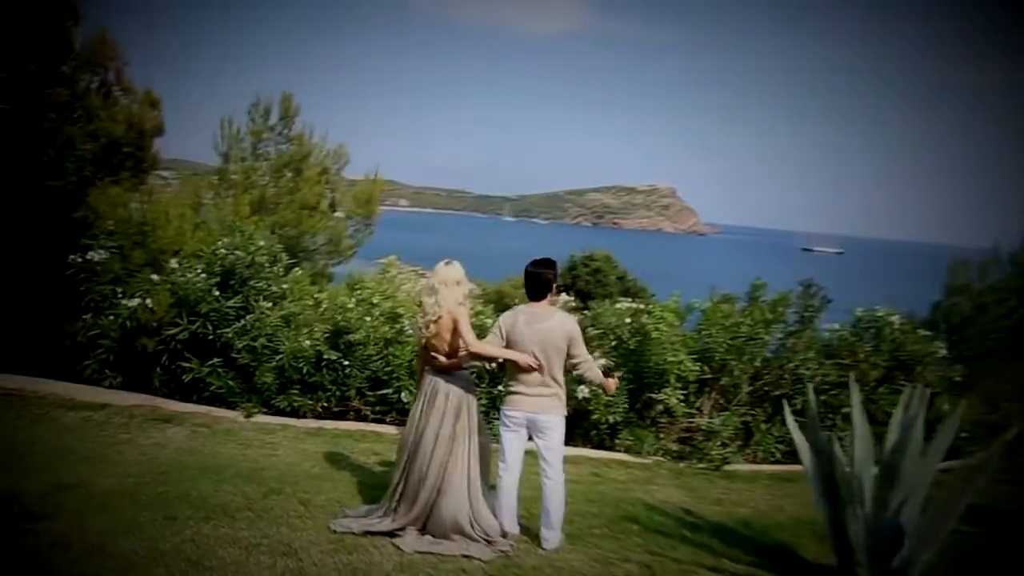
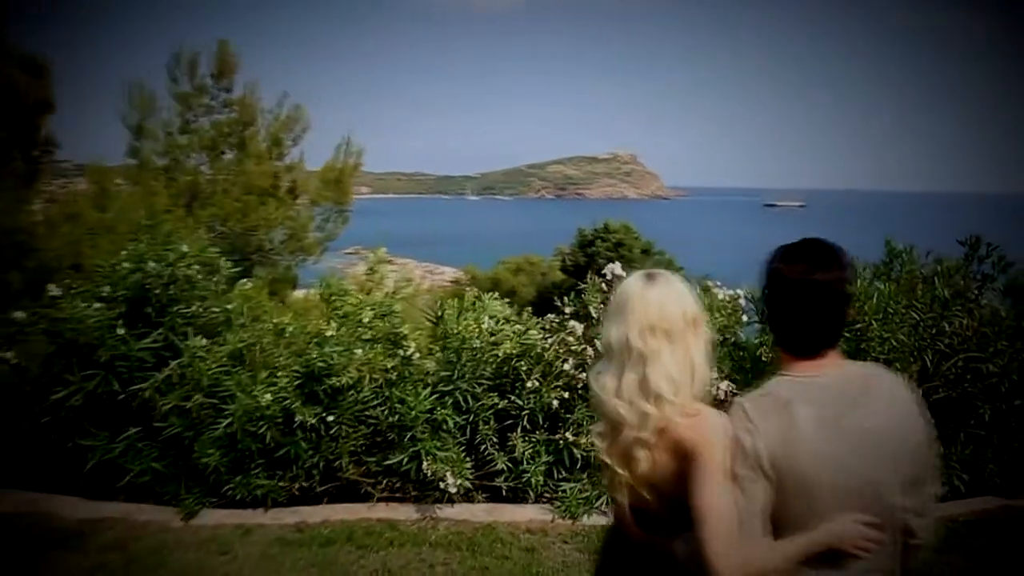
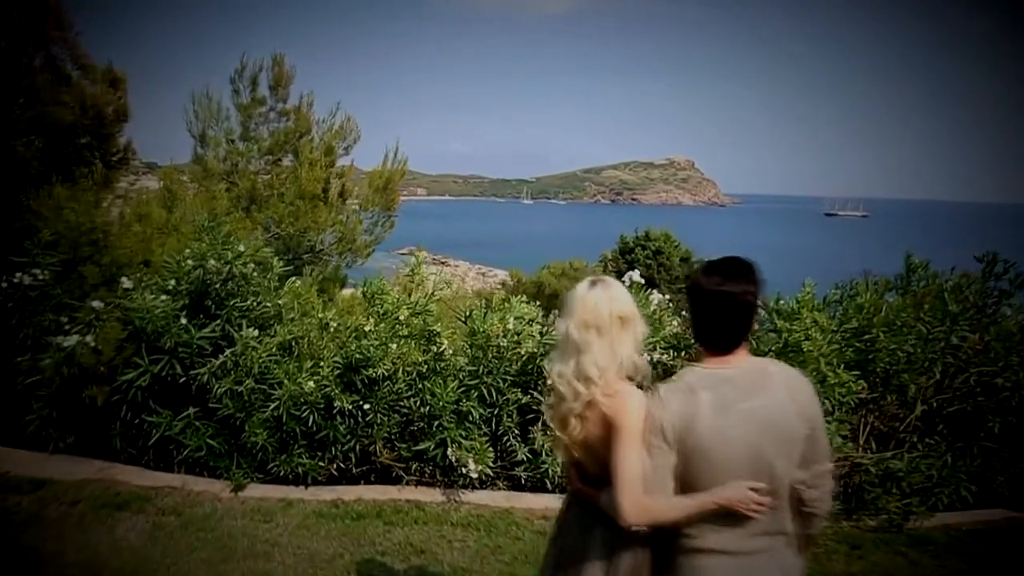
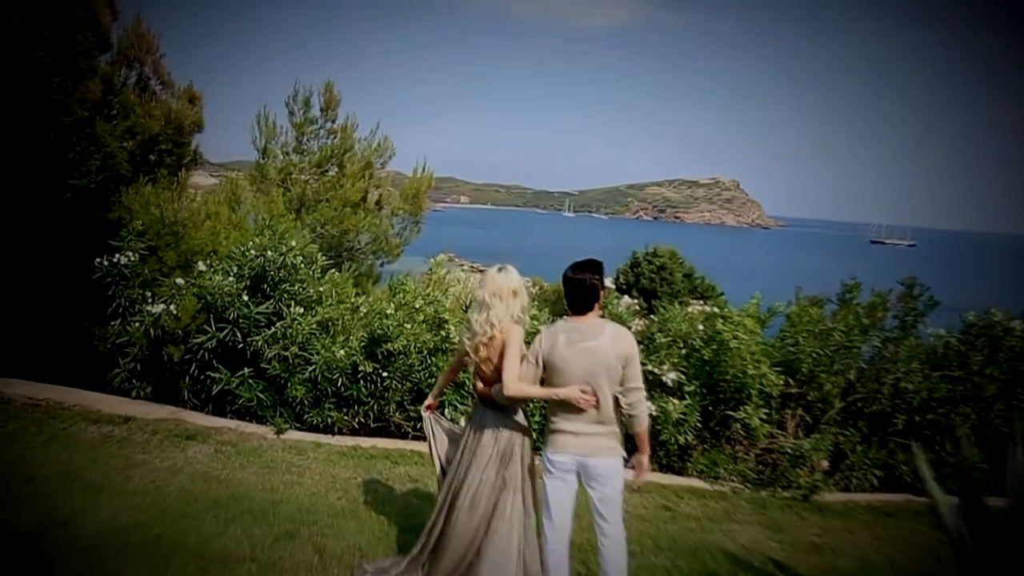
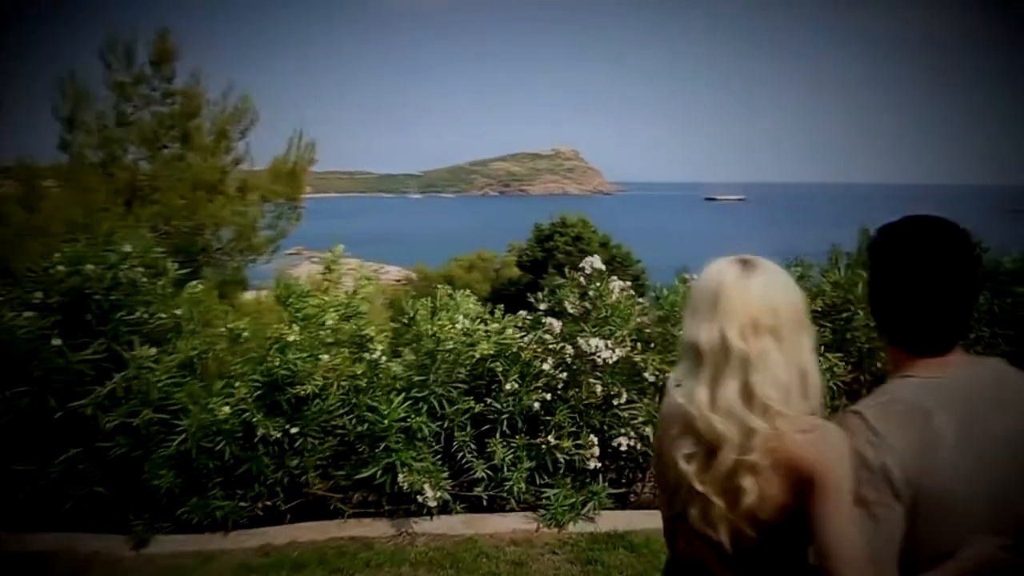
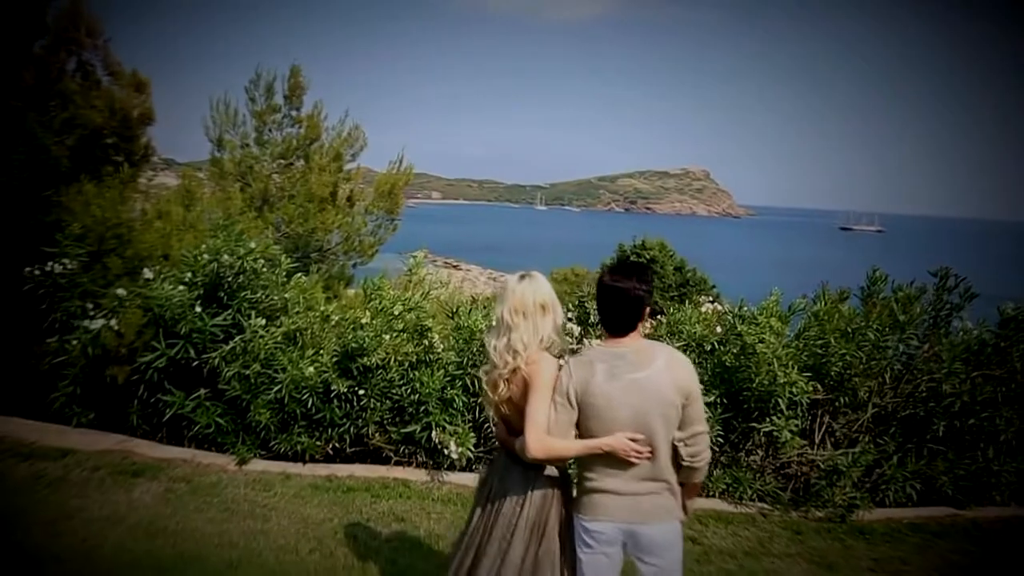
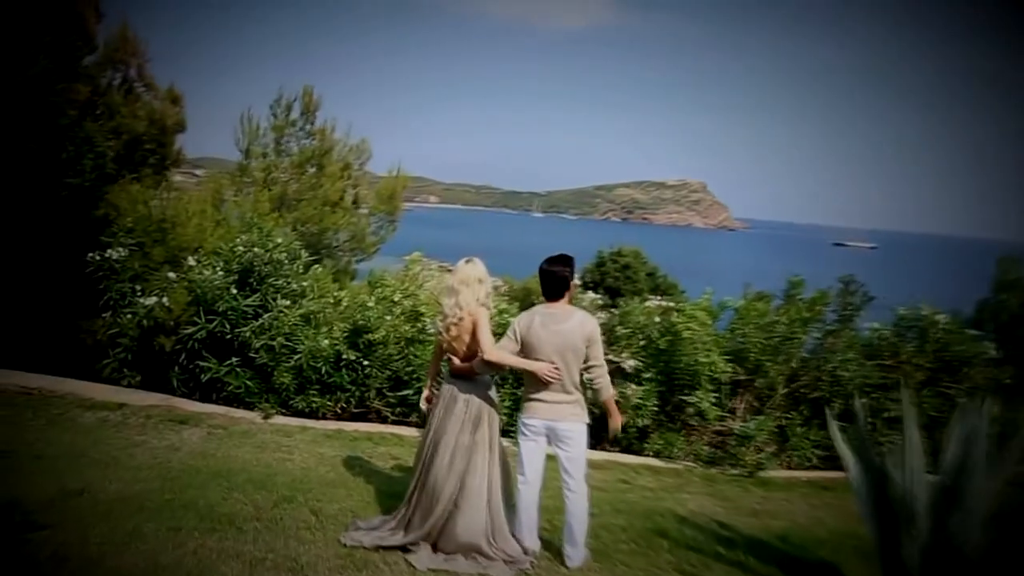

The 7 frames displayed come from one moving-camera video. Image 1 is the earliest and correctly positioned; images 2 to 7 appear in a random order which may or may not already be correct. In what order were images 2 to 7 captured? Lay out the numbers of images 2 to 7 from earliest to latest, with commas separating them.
7, 4, 6, 3, 2, 5
